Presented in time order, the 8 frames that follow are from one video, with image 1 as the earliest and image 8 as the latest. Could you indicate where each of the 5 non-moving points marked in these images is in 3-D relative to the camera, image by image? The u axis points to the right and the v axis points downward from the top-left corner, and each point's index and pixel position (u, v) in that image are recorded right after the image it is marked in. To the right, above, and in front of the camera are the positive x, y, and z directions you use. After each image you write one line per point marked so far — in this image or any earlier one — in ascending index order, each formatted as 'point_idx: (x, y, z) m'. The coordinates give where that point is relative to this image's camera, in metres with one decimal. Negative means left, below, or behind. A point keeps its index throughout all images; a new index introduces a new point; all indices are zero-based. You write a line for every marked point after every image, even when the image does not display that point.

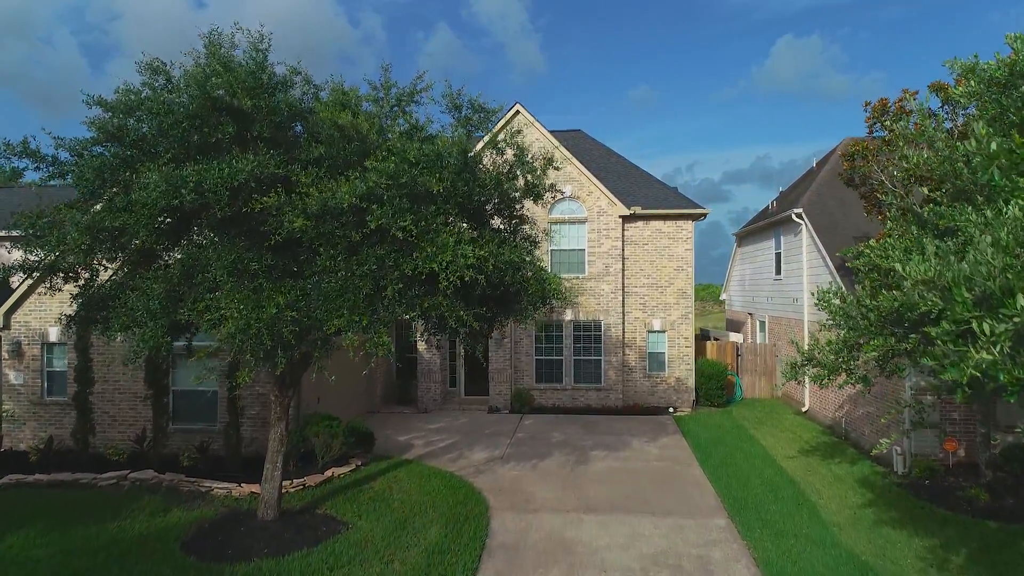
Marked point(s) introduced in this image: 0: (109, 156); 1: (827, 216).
0: (-4.3, +1.4, +8.1) m
1: (+7.4, +1.7, +17.6) m
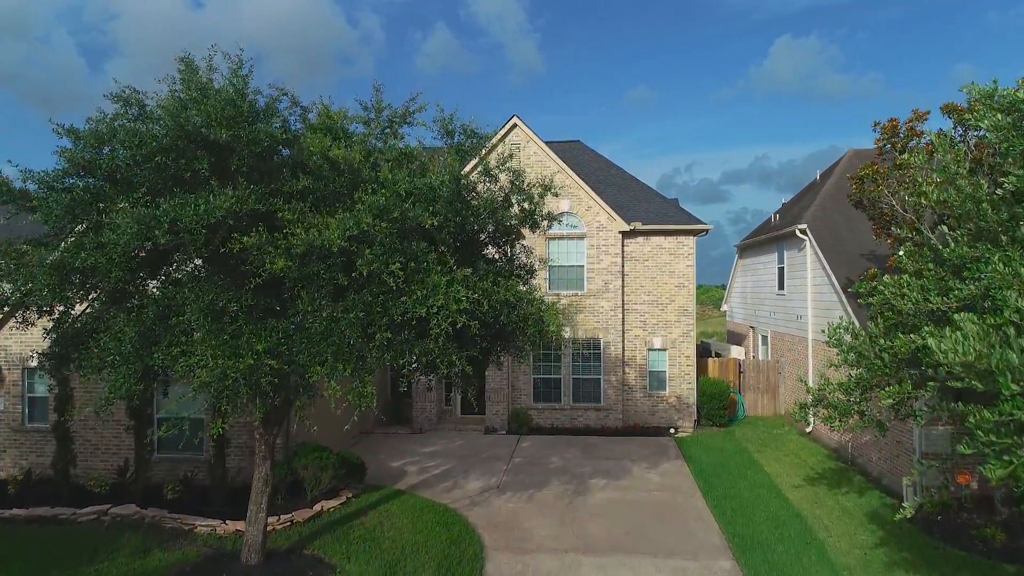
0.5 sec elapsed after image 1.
0: (-4.4, +1.0, +7.6) m
1: (+7.3, +1.3, +17.2) m
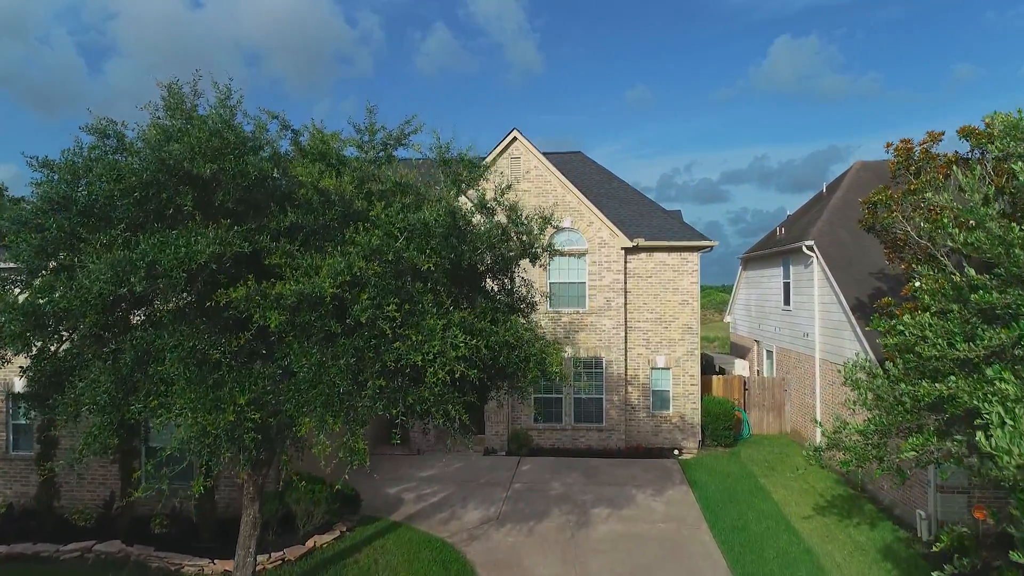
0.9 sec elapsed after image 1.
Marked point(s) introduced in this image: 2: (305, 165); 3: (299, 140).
0: (-4.4, +0.6, +7.2) m
1: (+7.3, +0.9, +16.7) m
2: (-2.3, +1.4, +8.5) m
3: (-2.8, +1.9, +10.0) m
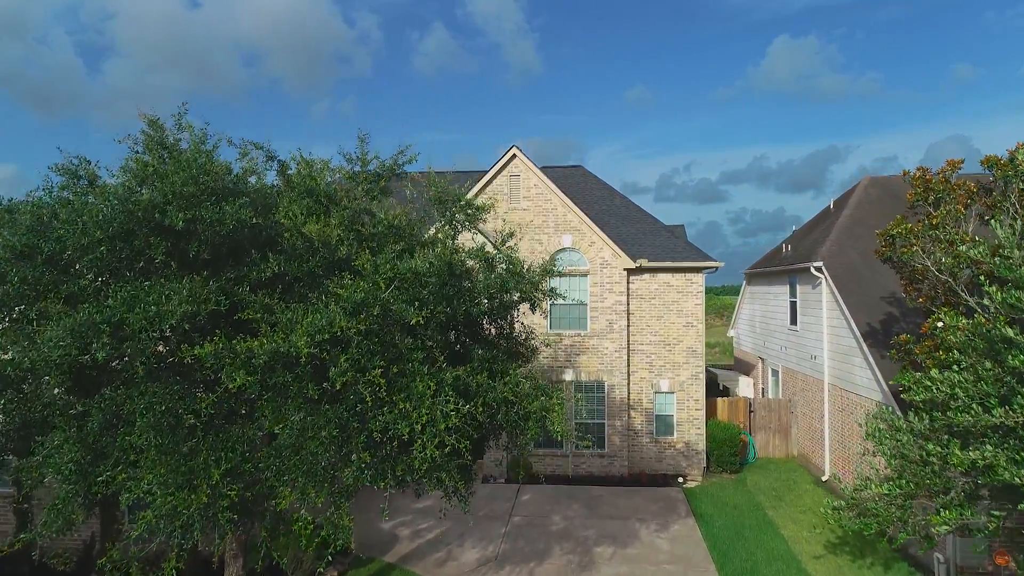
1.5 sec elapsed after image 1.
0: (-4.4, +0.1, +6.7) m
1: (+7.3, +0.4, +16.2) m
2: (-2.3, +0.9, +8.0) m
3: (-2.9, +1.4, +9.5) m
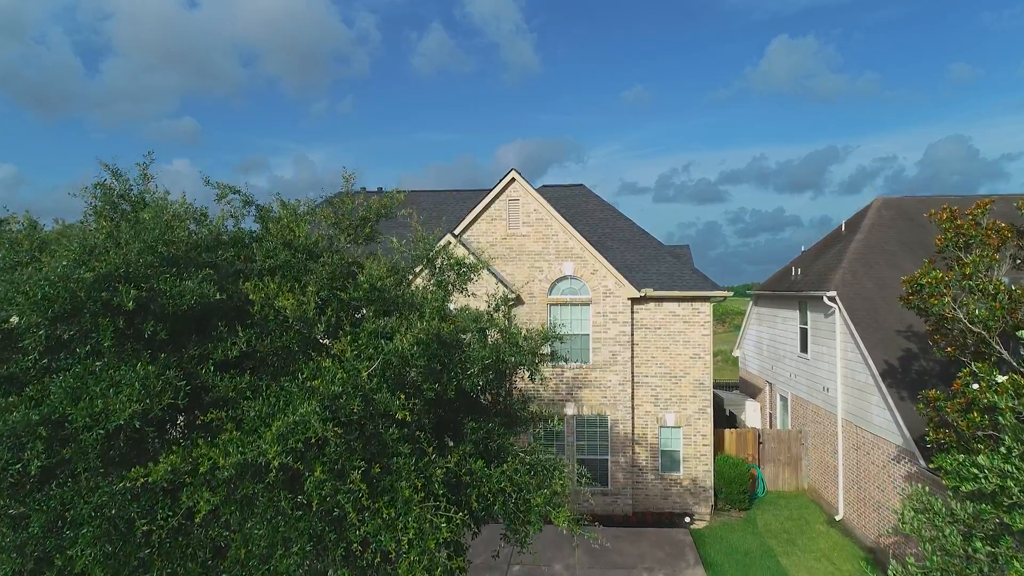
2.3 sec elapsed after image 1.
0: (-4.4, -0.6, +5.9) m
1: (+7.3, -0.3, +15.5) m
2: (-2.4, +0.2, +7.2) m
3: (-2.9, +0.8, +8.7) m
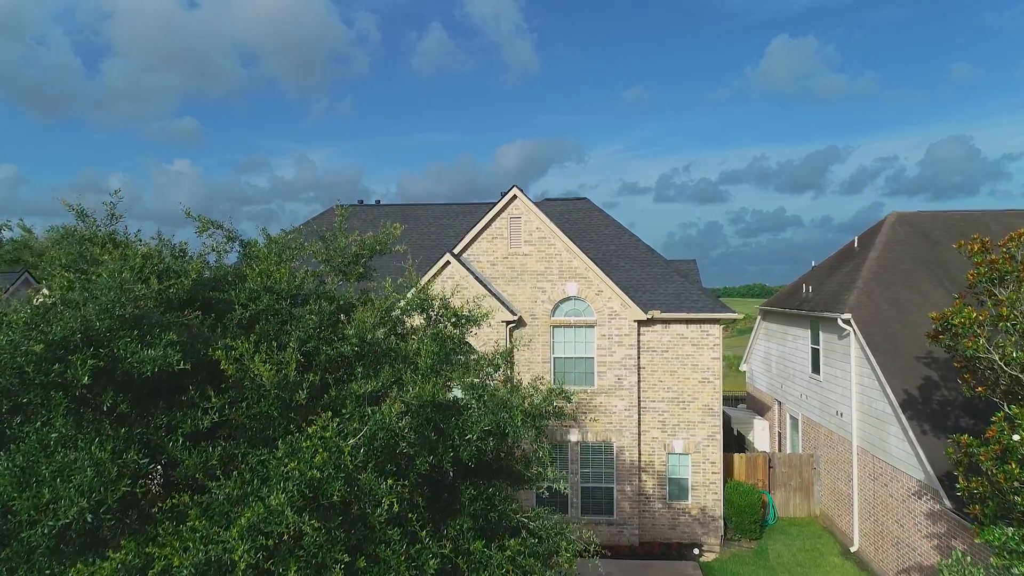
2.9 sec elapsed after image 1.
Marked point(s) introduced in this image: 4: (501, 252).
0: (-4.4, -1.0, +5.3) m
1: (+7.3, -0.7, +14.8) m
2: (-2.3, -0.2, +6.6) m
3: (-2.8, +0.3, +8.1) m
4: (-0.2, +0.8, +16.0) m
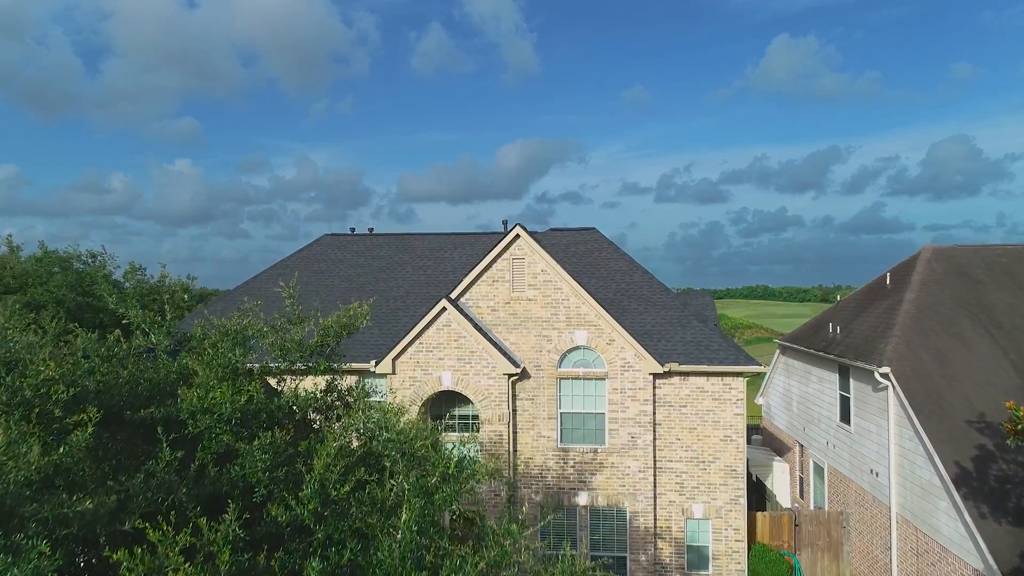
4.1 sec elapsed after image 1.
0: (-4.4, -2.0, +3.8) m
1: (+7.4, -1.6, +13.4) m
2: (-2.3, -1.2, +5.2) m
3: (-2.8, -0.6, +6.6) m
4: (-0.2, -0.2, +14.6) m
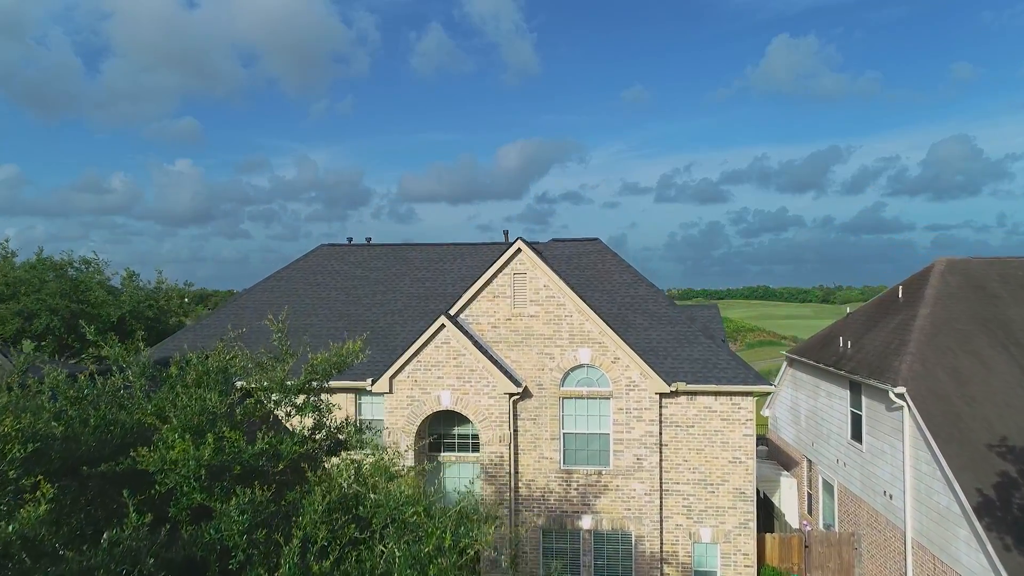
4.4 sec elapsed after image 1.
0: (-4.3, -2.3, +3.3) m
1: (+7.4, -1.9, +12.9) m
2: (-2.3, -1.5, +4.7) m
3: (-2.8, -0.9, +6.1) m
4: (-0.2, -0.5, +14.1) m
